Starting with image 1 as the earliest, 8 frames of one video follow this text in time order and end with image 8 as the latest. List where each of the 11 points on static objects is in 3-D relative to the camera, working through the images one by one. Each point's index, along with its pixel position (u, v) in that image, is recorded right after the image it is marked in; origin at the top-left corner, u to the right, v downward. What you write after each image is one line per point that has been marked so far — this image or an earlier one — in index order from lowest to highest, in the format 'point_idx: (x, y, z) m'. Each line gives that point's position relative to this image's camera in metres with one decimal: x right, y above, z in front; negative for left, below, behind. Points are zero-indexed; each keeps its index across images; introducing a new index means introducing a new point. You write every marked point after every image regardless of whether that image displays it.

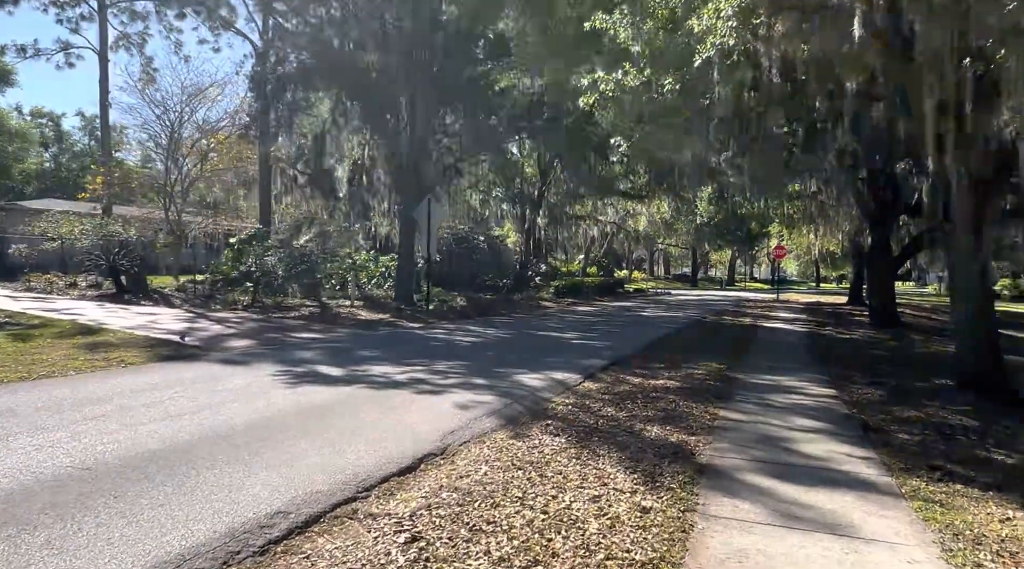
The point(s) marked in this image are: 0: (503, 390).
0: (-0.1, -1.4, +9.0) m
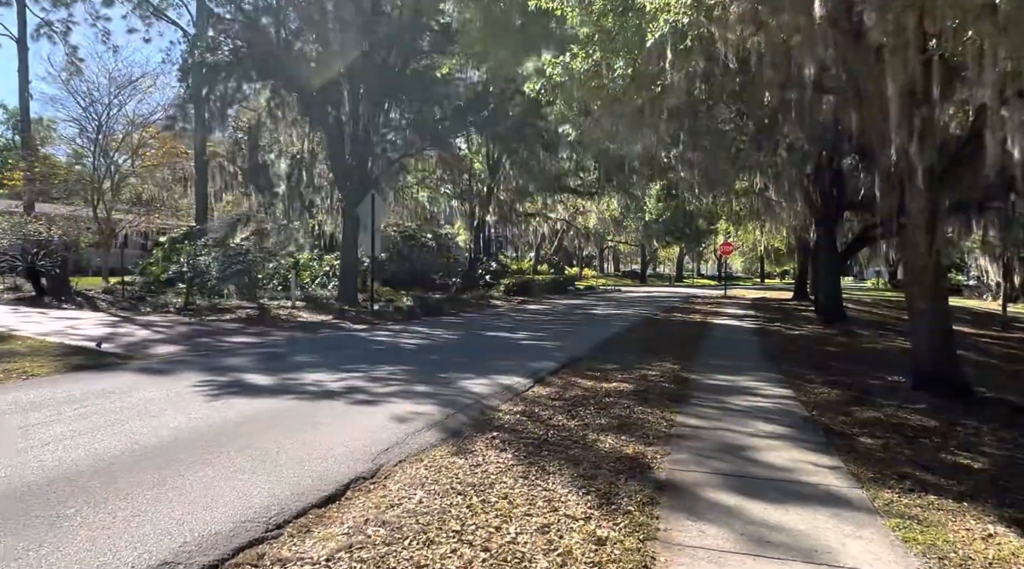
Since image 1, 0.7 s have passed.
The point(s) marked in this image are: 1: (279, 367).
0: (-0.8, -1.4, +8.3) m
1: (-3.7, -1.3, +10.9) m
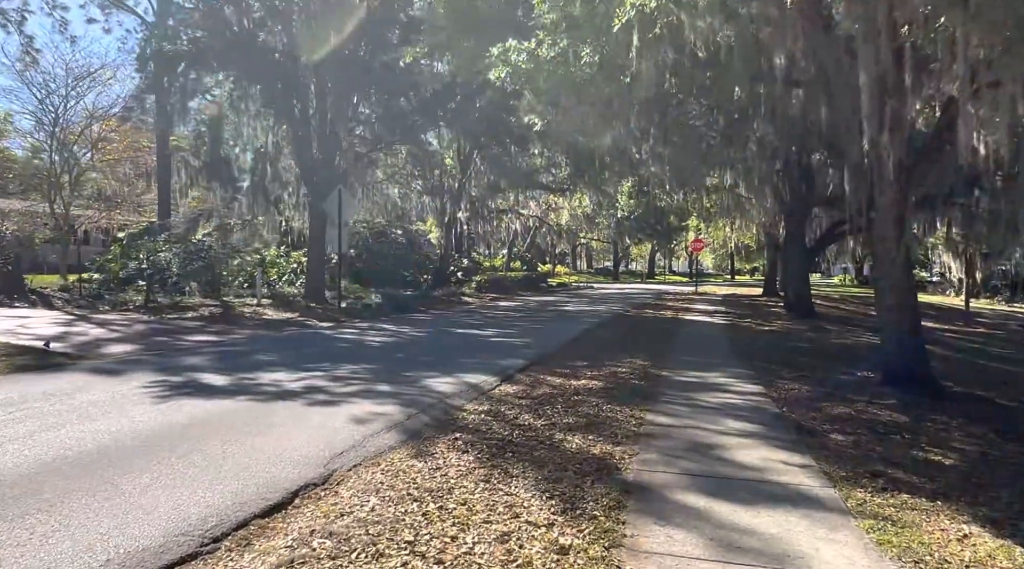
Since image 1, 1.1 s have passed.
0: (-1.2, -1.3, +8.0) m
1: (-4.2, -1.2, +10.5) m
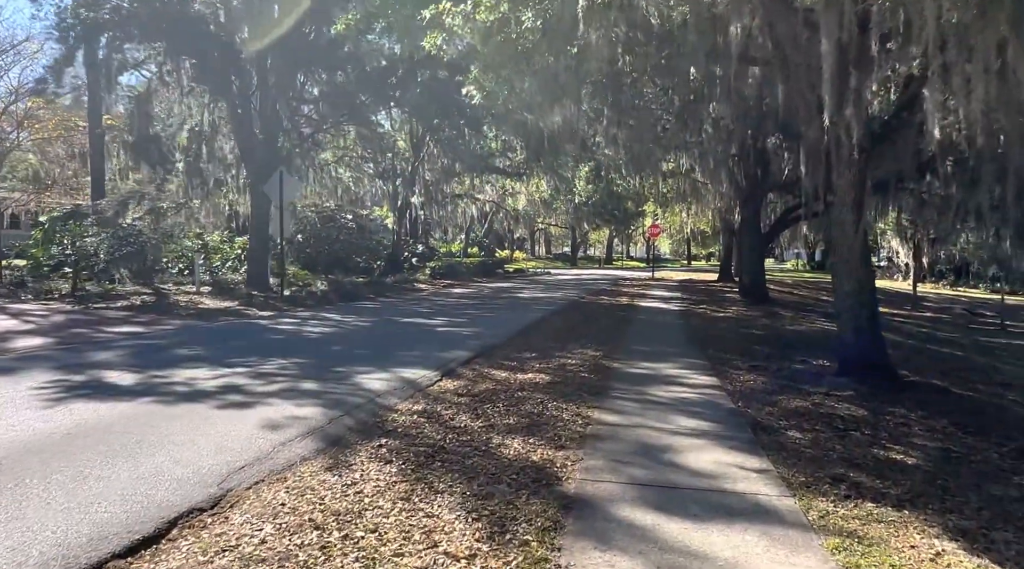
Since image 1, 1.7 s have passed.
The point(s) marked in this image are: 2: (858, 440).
0: (-1.9, -1.2, +7.3) m
1: (-5.0, -1.1, +9.6) m
2: (+3.3, -1.5, +6.6) m
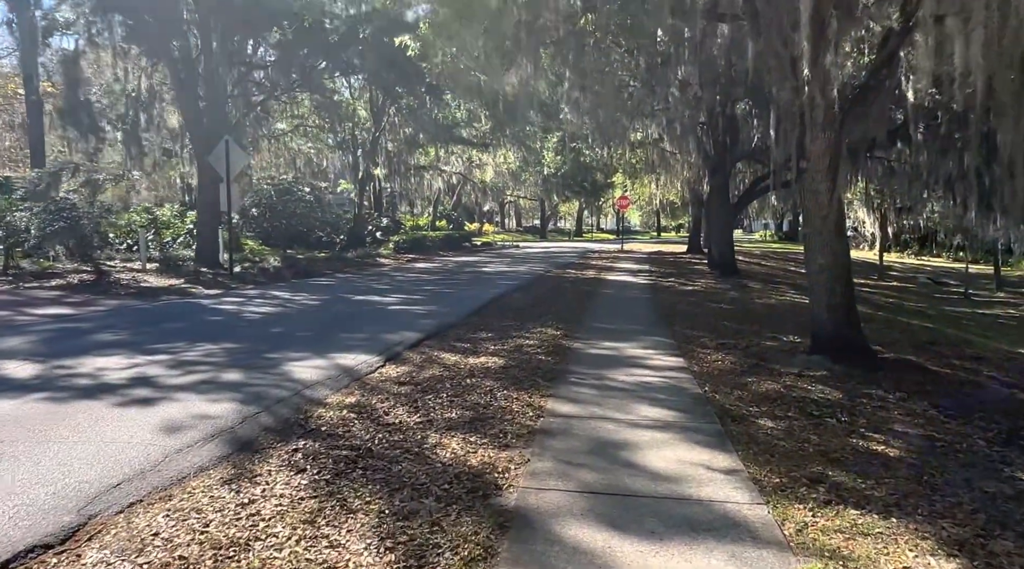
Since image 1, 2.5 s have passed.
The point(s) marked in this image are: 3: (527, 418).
0: (-2.4, -1.0, +6.5) m
1: (-5.6, -0.8, +8.7) m
2: (+2.8, -1.2, +6.0) m
3: (+0.1, -1.2, +6.0) m
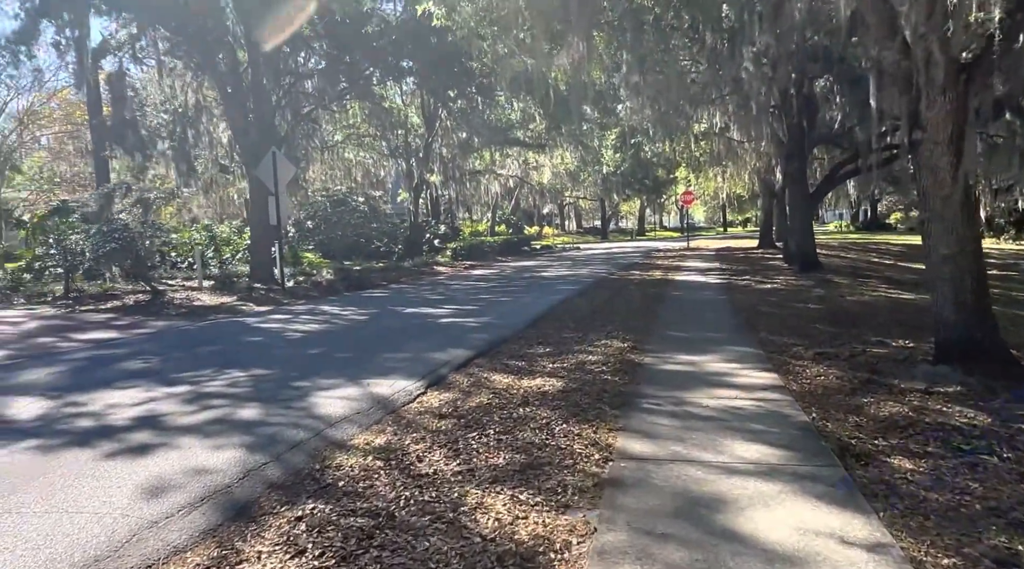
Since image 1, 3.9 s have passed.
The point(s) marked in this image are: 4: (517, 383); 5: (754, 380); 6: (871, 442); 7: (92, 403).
0: (-1.9, -1.2, +5.5) m
1: (-4.9, -1.1, +8.0) m
2: (+3.2, -1.2, +4.6) m
3: (+0.6, -1.2, +4.8) m
4: (+0.1, -1.0, +7.5) m
5: (+2.5, -1.0, +7.3) m
6: (+2.7, -1.2, +5.2) m
7: (-4.1, -1.2, +6.8) m
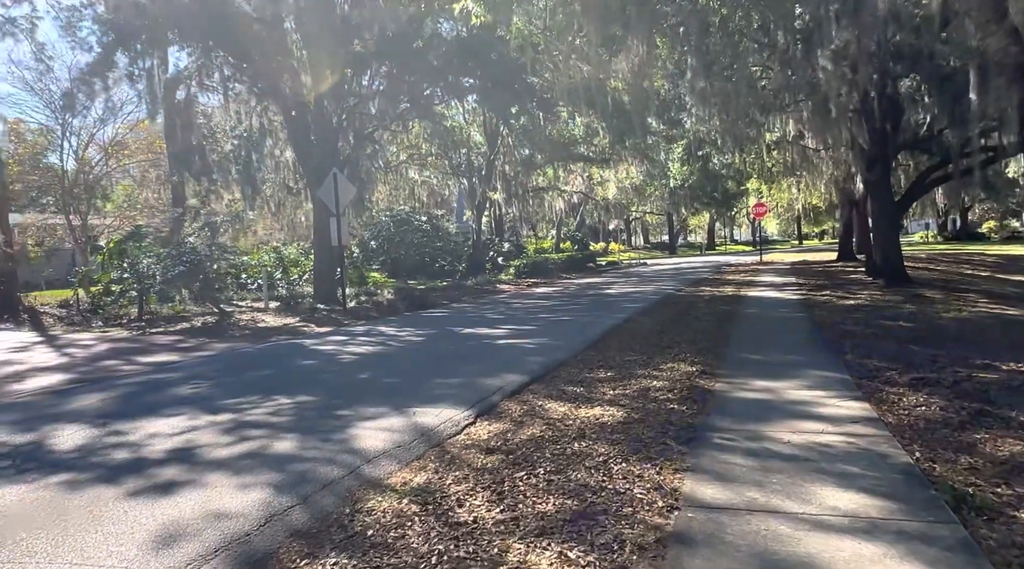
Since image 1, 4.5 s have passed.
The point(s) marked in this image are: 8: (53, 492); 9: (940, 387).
0: (-1.5, -1.3, +5.1) m
1: (-4.3, -1.4, +7.8) m
2: (+3.5, -1.3, +3.7) m
3: (+0.9, -1.4, +4.2) m
4: (+0.6, -1.3, +6.9) m
5: (+3.0, -1.2, +6.4) m
6: (+3.0, -1.3, +4.4) m
7: (-3.6, -1.4, +6.6) m
8: (-3.2, -1.5, +5.0) m
9: (+4.4, -1.1, +7.2) m
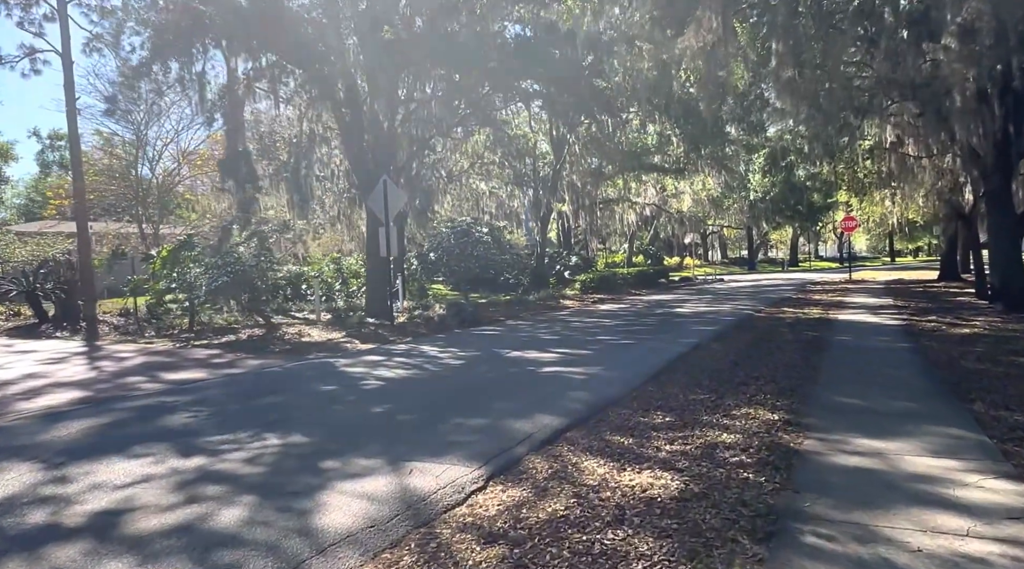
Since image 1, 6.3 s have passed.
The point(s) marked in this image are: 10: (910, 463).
0: (-1.5, -1.5, +3.8) m
1: (-4.0, -1.5, +6.8) m
2: (+3.3, -1.5, +1.9) m
3: (+0.8, -1.5, +2.6) m
4: (+0.8, -1.5, +5.3) m
5: (+3.2, -1.4, +4.7) m
6: (+2.9, -1.5, +2.6) m
7: (-3.4, -1.5, +5.5) m
8: (-3.2, -1.6, +3.8) m
9: (+4.6, -1.3, +5.3) m
10: (+3.1, -1.4, +5.5) m
